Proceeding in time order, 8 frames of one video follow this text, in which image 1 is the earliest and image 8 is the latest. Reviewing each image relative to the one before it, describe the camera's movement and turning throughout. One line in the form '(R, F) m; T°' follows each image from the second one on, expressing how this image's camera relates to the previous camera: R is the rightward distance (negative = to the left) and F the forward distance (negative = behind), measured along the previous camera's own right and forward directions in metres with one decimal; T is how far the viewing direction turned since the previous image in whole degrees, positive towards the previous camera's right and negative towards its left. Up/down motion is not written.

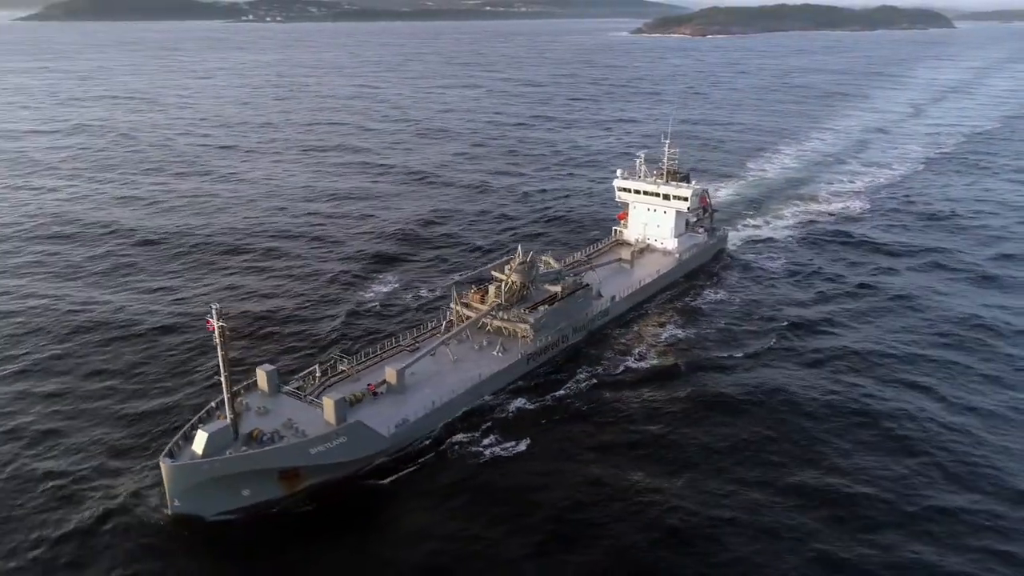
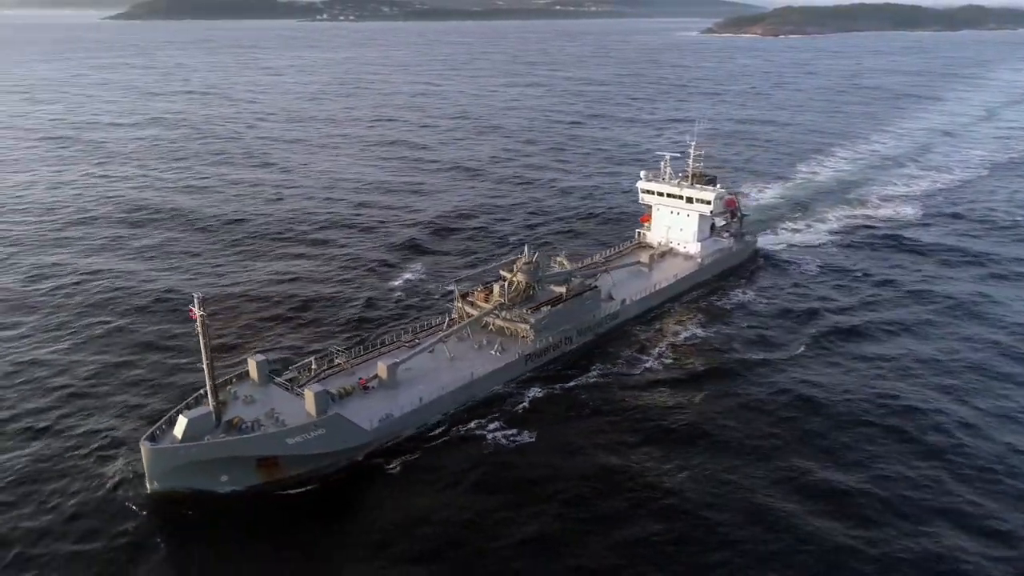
(+1.7, +0.2) m; -5°
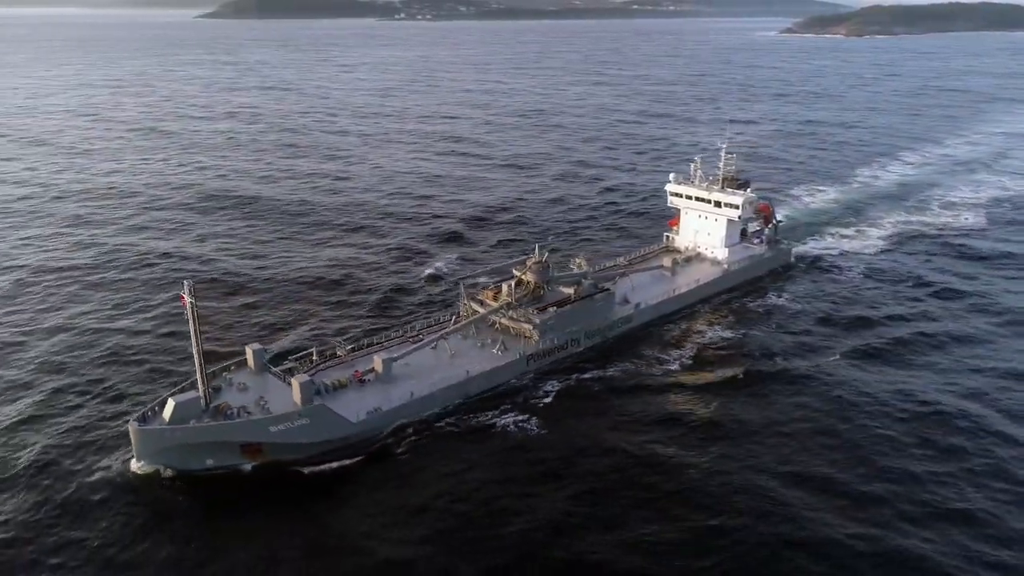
(+1.8, +0.2) m; -5°
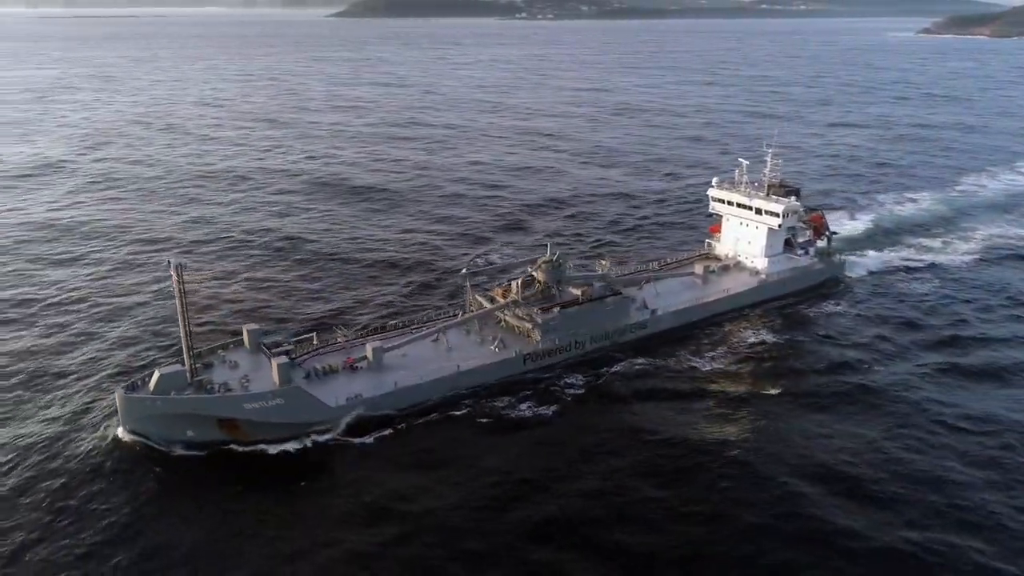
(+2.9, +0.4) m; -8°
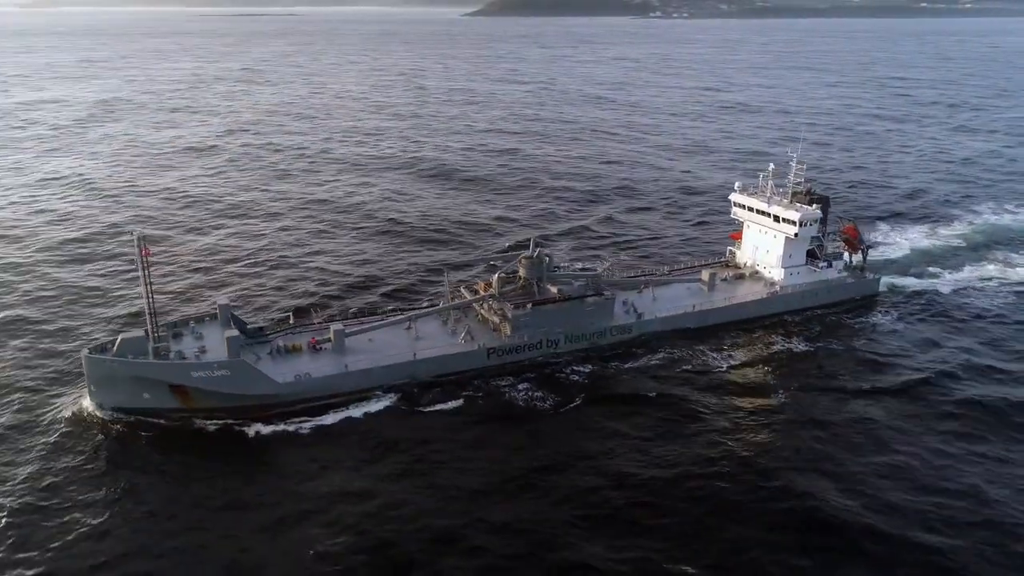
(+4.2, +0.4) m; -9°
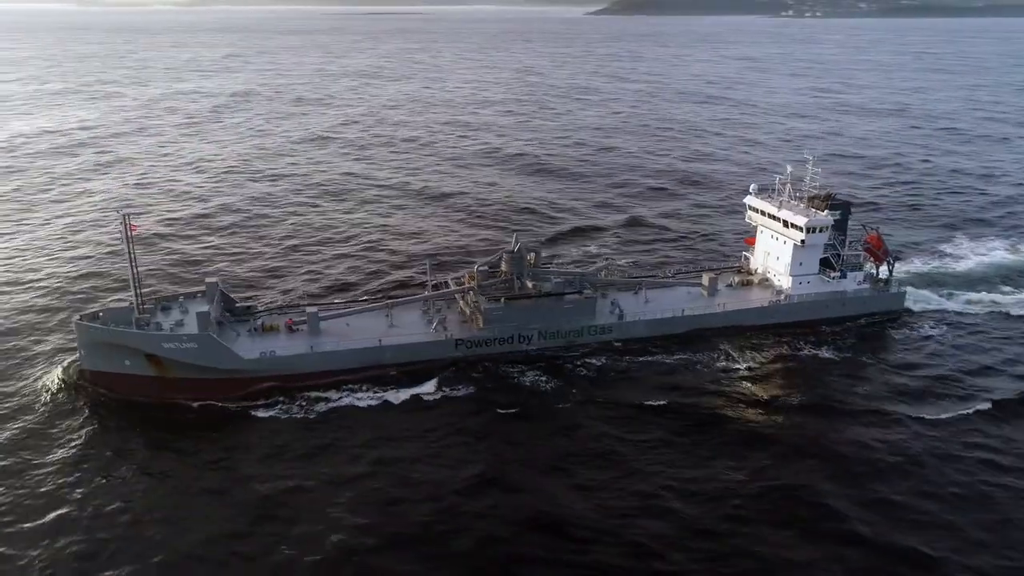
(+3.8, +0.2) m; -8°
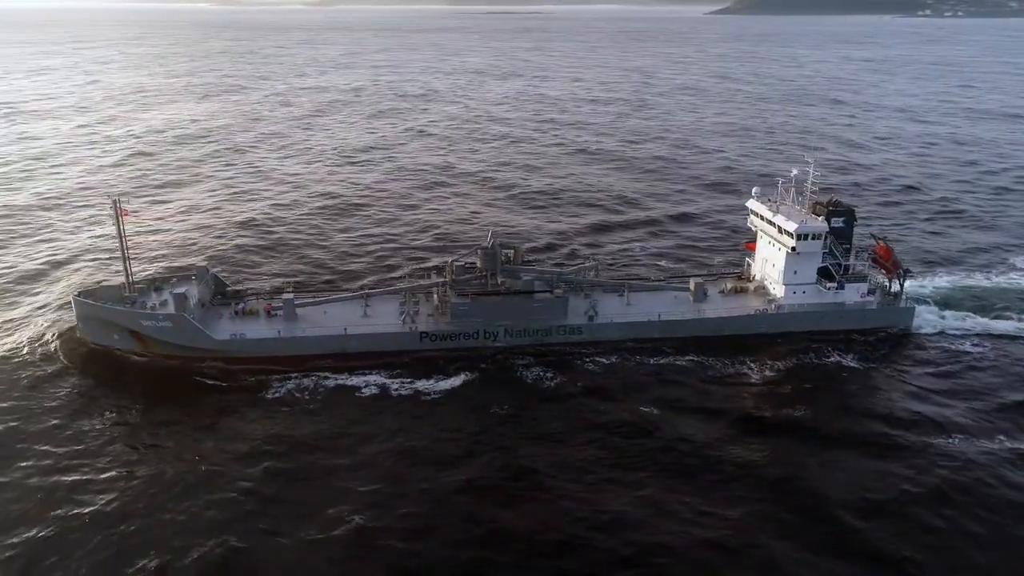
(+3.8, +0.1) m; -7°
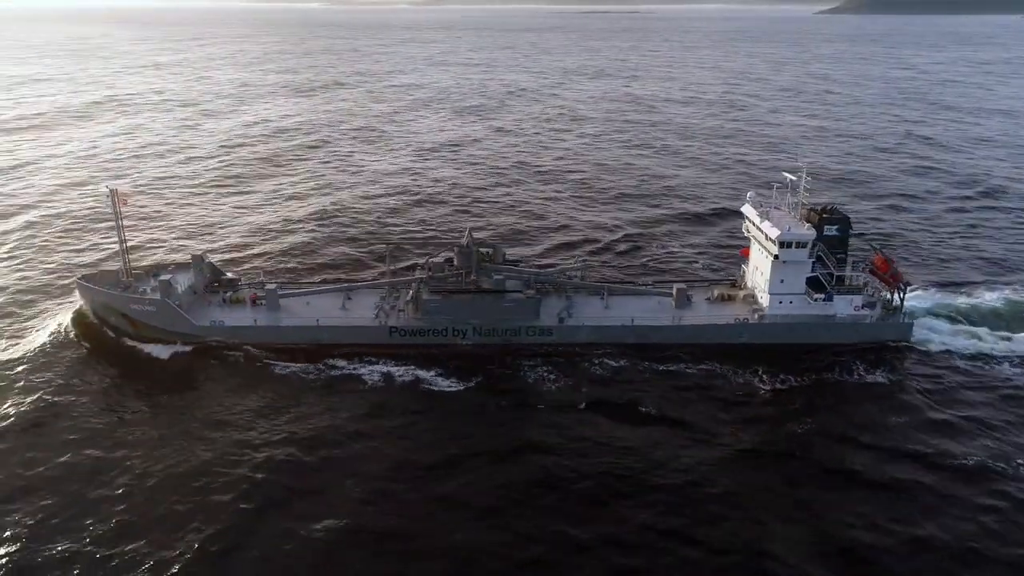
(+3.3, +0.1) m; -6°
